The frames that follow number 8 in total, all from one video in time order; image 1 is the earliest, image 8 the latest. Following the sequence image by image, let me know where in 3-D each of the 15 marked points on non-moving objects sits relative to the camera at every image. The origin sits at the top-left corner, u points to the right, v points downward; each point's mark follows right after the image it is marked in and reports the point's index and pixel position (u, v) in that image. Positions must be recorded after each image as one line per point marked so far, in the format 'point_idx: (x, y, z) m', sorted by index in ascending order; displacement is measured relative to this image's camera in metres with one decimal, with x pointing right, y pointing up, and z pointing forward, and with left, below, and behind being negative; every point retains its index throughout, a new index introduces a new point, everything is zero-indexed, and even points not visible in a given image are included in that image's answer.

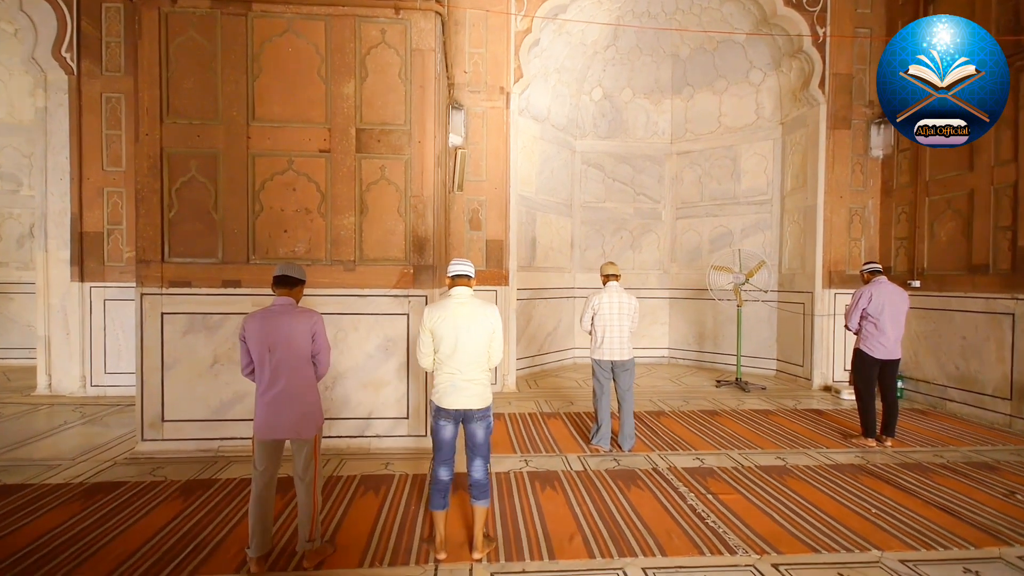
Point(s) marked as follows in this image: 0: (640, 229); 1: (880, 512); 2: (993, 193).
0: (+2.0, +0.9, +7.5) m
1: (+2.2, -1.3, +2.8) m
2: (+4.6, +0.9, +4.7) m
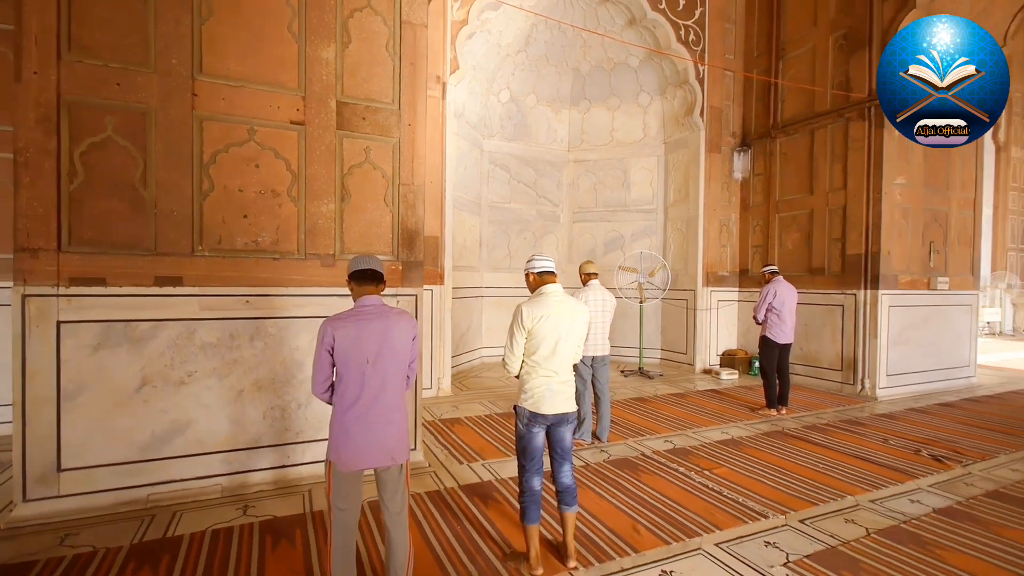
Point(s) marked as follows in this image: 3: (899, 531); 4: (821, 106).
0: (+0.5, +0.9, +7.9) m
1: (+2.3, -1.3, +3.5) m
2: (+4.0, +0.9, +6.1) m
3: (+2.1, -1.3, +2.6) m
4: (+3.9, +2.3, +6.2) m
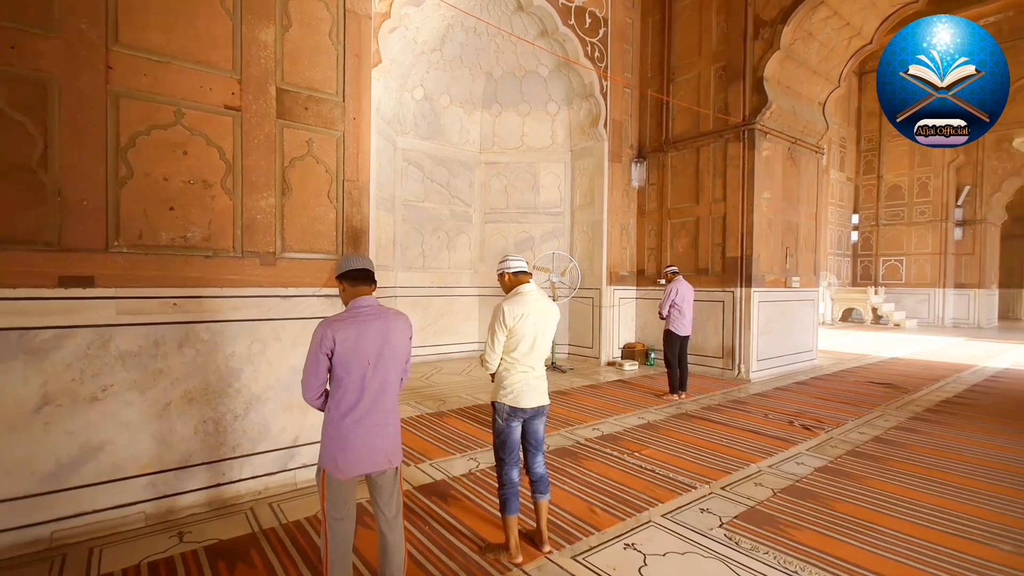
0: (-0.9, +0.9, +7.9) m
1: (+1.8, -1.3, +4.1) m
2: (+2.9, +1.0, +7.0) m
3: (+1.9, -1.3, +3.2) m
4: (+2.8, +2.4, +7.0) m
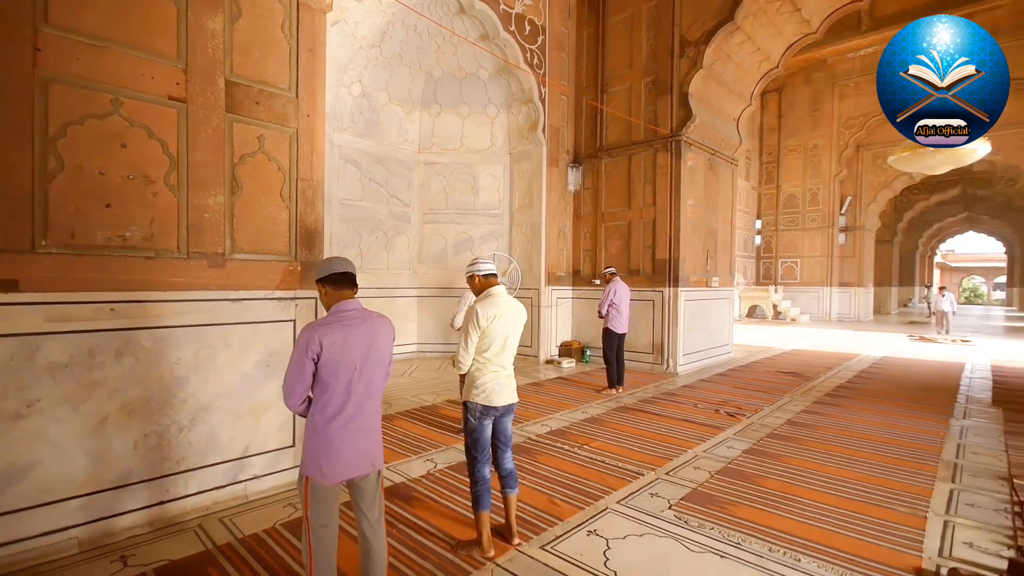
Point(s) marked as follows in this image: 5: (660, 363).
0: (-1.9, +0.9, +7.8) m
1: (+1.4, -1.3, +4.4) m
2: (+2.0, +1.0, +7.4) m
3: (+1.6, -1.3, +3.5) m
4: (+1.9, +2.4, +7.5) m
5: (+2.2, -1.1, +7.3) m
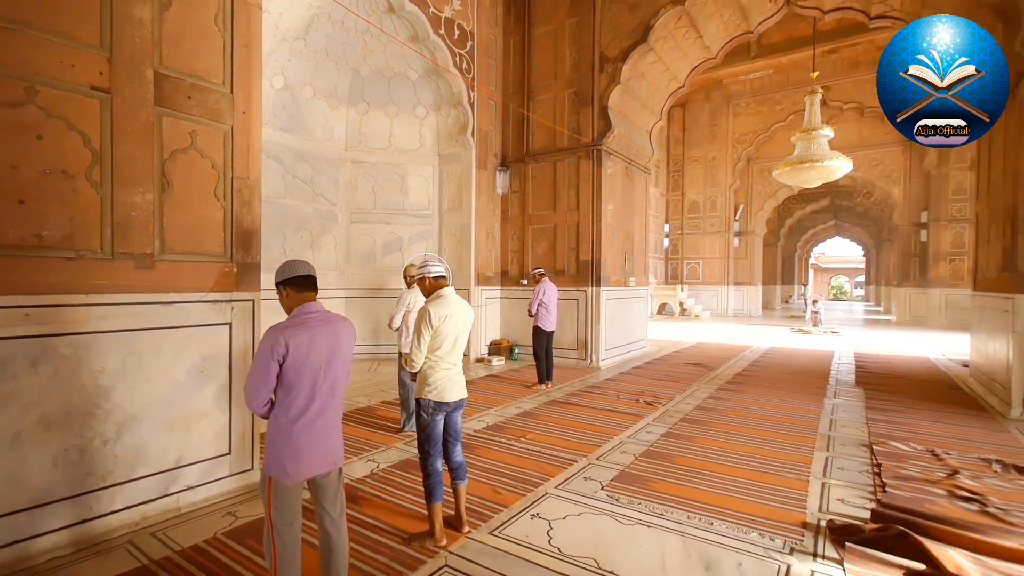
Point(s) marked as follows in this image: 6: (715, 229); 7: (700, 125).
0: (-3.0, +0.9, +7.5) m
1: (+0.8, -1.3, +4.7) m
2: (+0.9, +1.0, +7.8) m
3: (+1.1, -1.3, +3.9) m
4: (+0.8, +2.4, +7.8) m
5: (+1.1, -1.1, +7.7) m
6: (+7.2, +2.1, +17.1) m
7: (+6.6, +5.8, +17.1) m
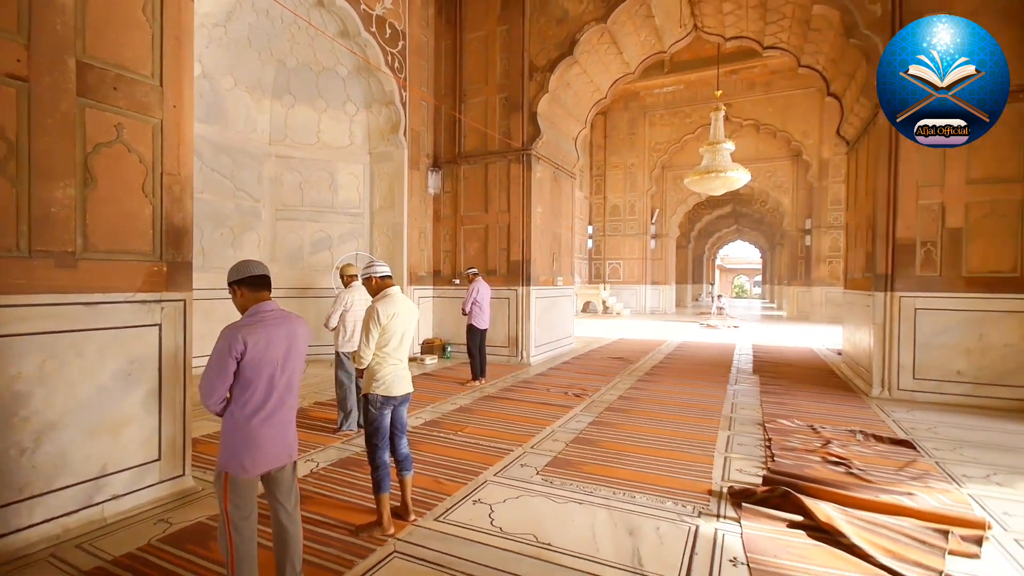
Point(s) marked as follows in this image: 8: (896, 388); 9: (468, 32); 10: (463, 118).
0: (-4.0, +0.9, +7.2) m
1: (+0.2, -1.3, +5.0) m
2: (-0.2, +1.0, +8.0) m
3: (+0.6, -1.3, +4.2) m
4: (-0.3, +2.4, +8.1) m
5: (0.0, -1.1, +8.0) m
6: (+4.6, +2.1, +18.2) m
7: (+4.0, +5.8, +18.1) m
8: (+4.5, -1.2, +5.7) m
9: (-0.7, +4.4, +8.3) m
10: (-0.8, +2.9, +8.3) m
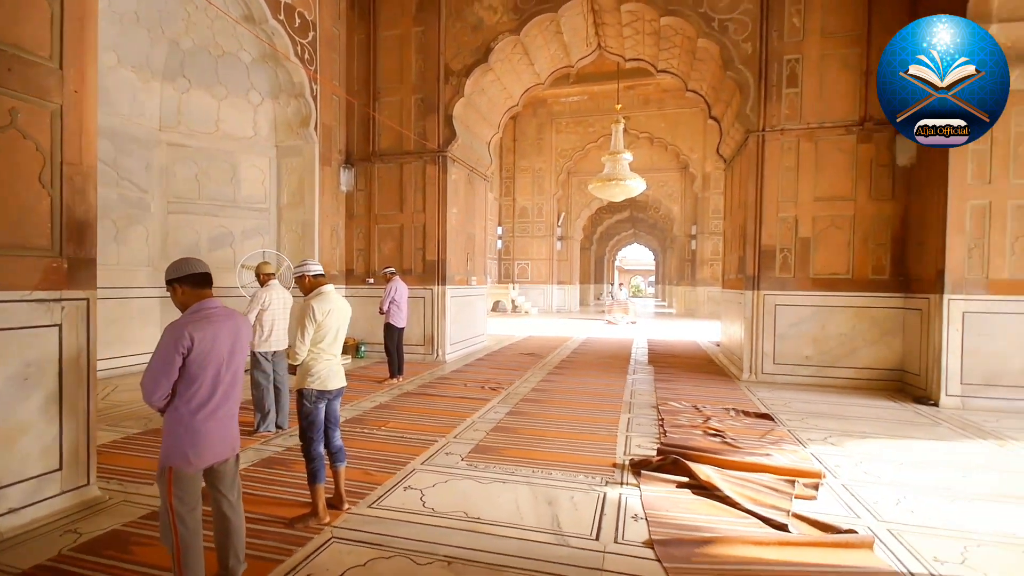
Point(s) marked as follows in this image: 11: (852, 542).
0: (-5.2, +0.9, +6.5) m
1: (-0.7, -1.3, +5.2) m
2: (-1.7, +1.0, +8.1) m
3: (-0.1, -1.3, +4.5) m
4: (-1.8, +2.4, +8.1) m
5: (-1.4, -1.1, +8.1) m
6: (+1.2, +2.1, +19.0) m
7: (+0.6, +5.8, +18.8) m
8: (+3.4, -1.2, +6.7) m
9: (-2.2, +4.4, +8.2) m
10: (-2.3, +2.9, +8.2) m
11: (+1.8, -1.3, +2.6) m
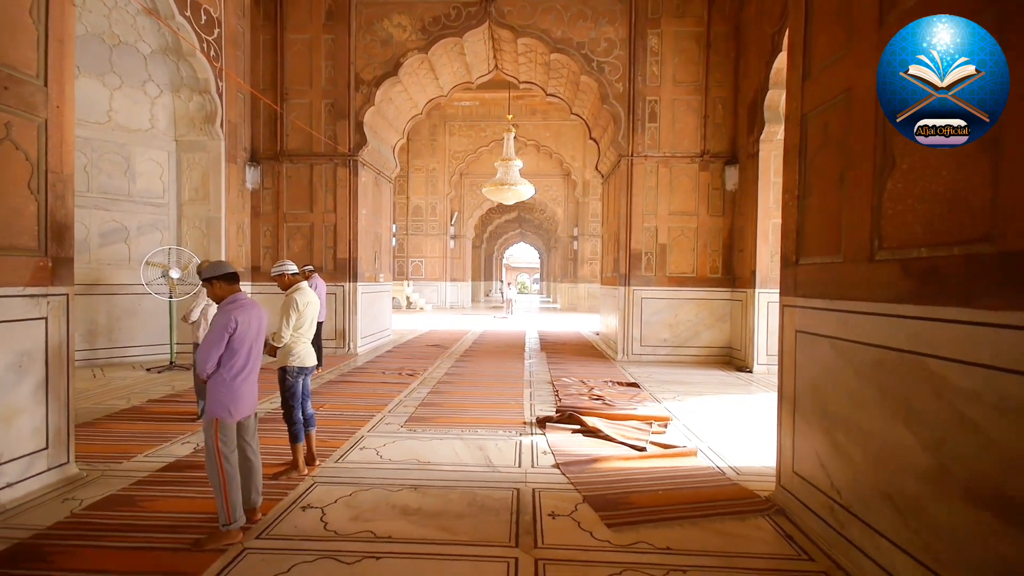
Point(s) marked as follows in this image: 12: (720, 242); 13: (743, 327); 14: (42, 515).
0: (-6.4, +1.0, +6.1) m
1: (-1.7, -1.2, +5.8) m
2: (-3.3, +1.1, +8.4) m
3: (-1.0, -1.3, +5.3) m
4: (-3.4, +2.4, +8.4) m
5: (-3.0, -1.0, +8.5) m
6: (-3.0, +2.3, +19.6) m
7: (-3.5, +5.9, +19.3) m
8: (+2.0, -1.1, +8.2) m
9: (-3.8, +4.4, +8.4) m
10: (-3.9, +3.0, +8.4) m
11: (+1.4, -1.3, +3.9) m
12: (+3.5, +0.8, +8.1) m
13: (+3.7, -0.6, +7.7) m
14: (-2.6, -1.2, +2.7) m
